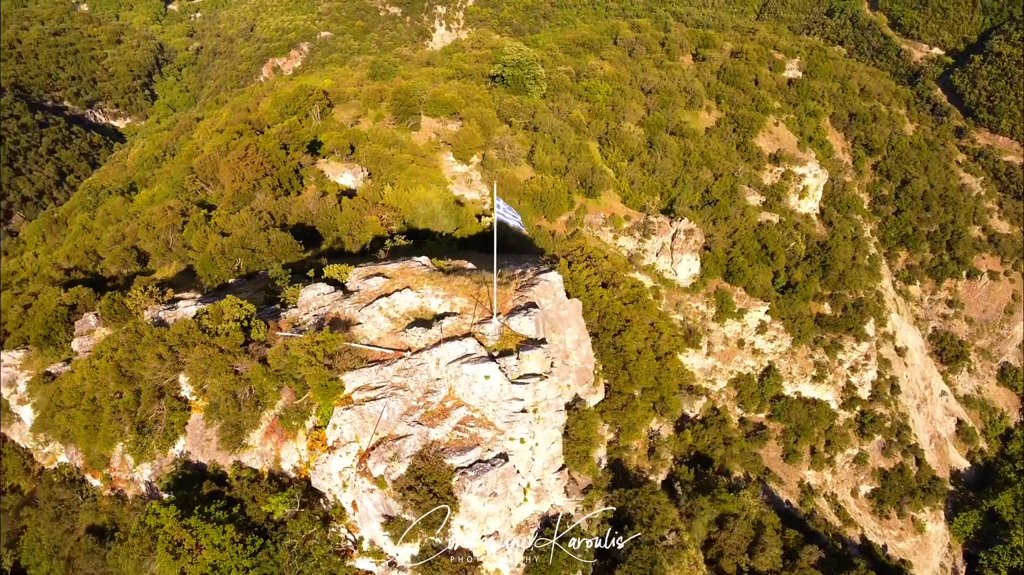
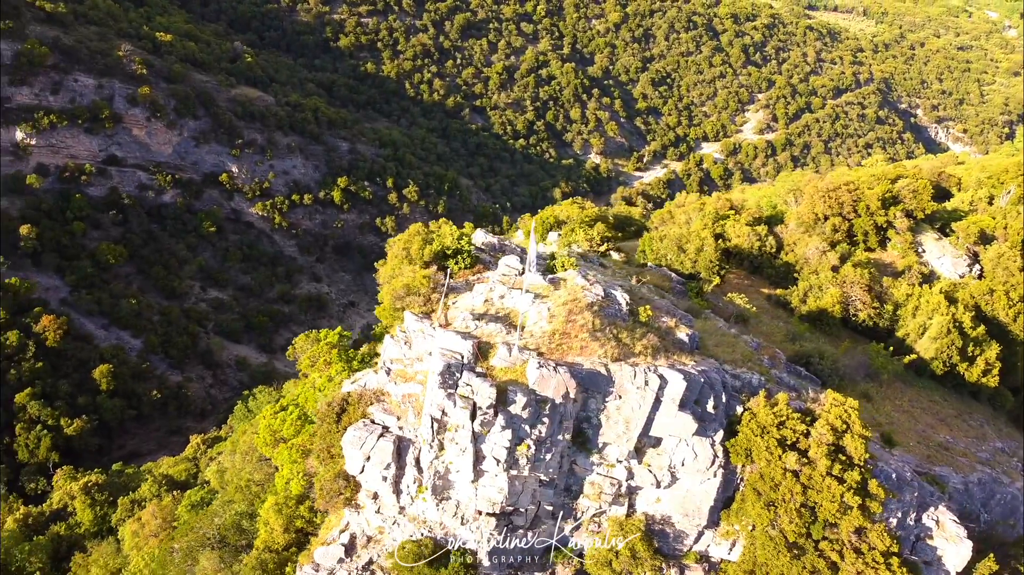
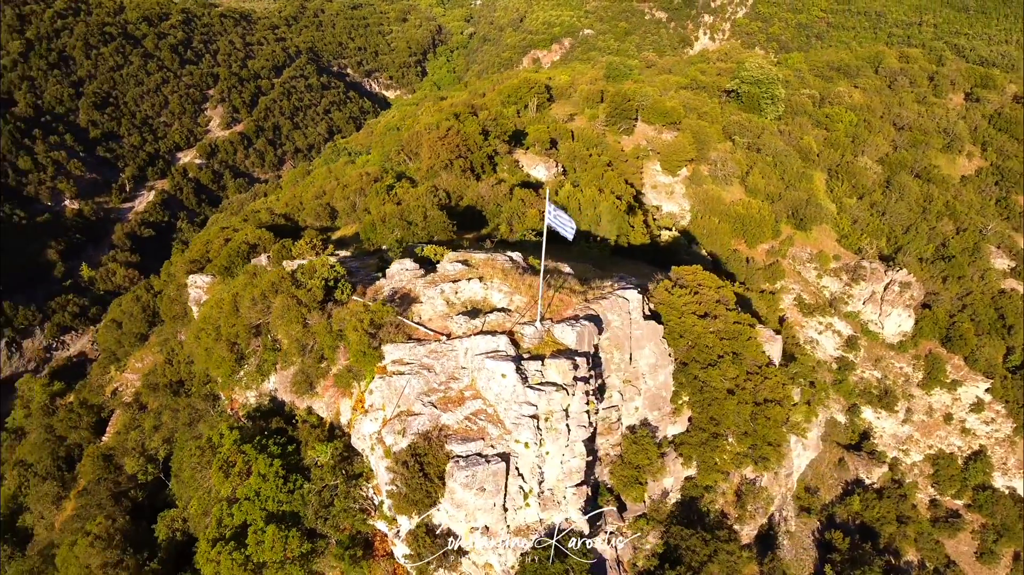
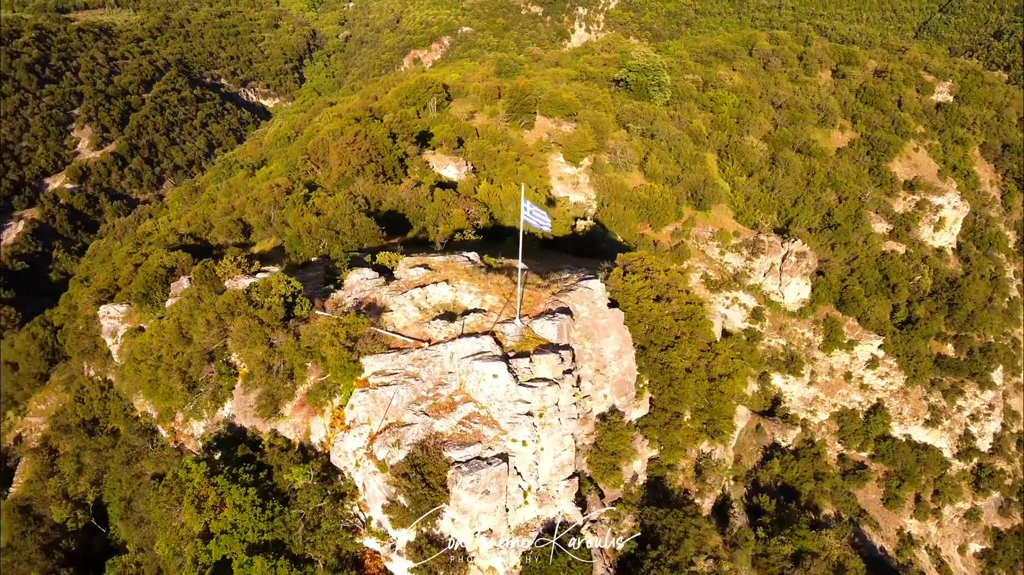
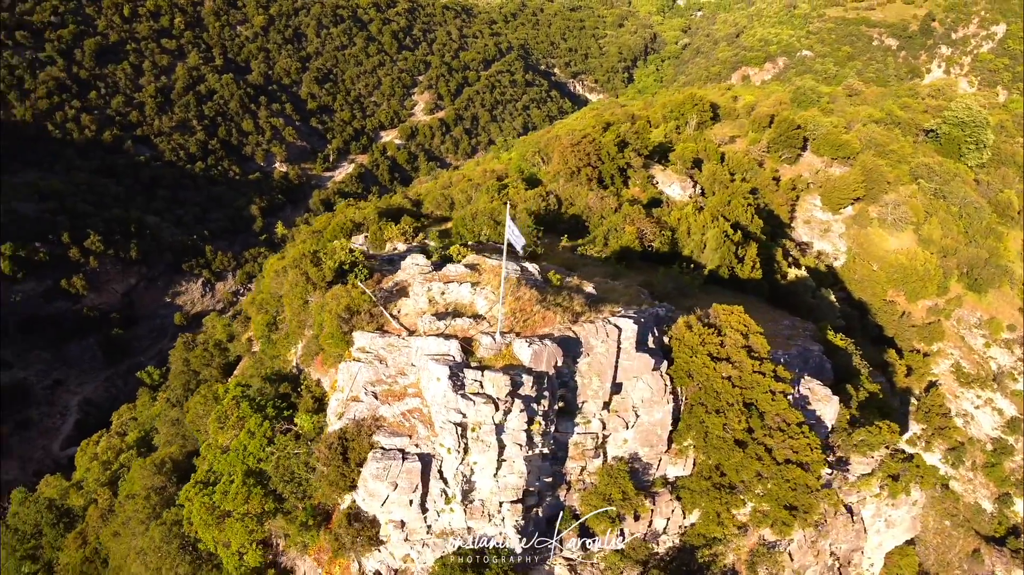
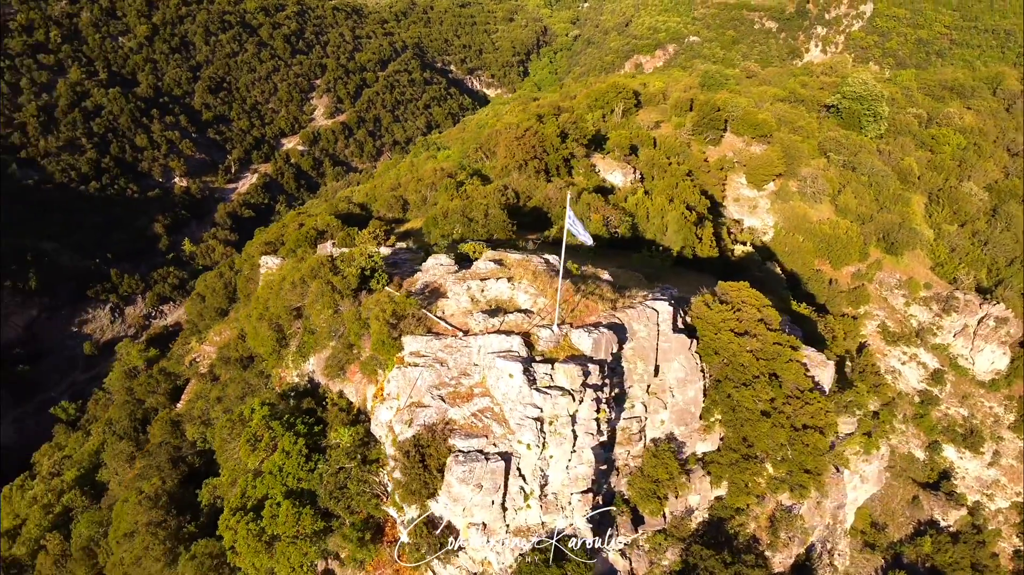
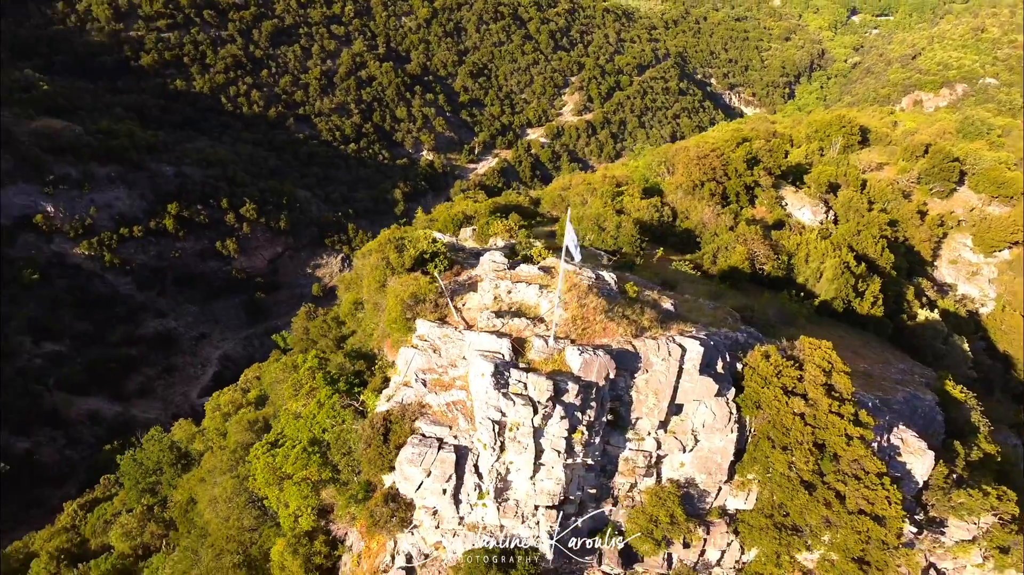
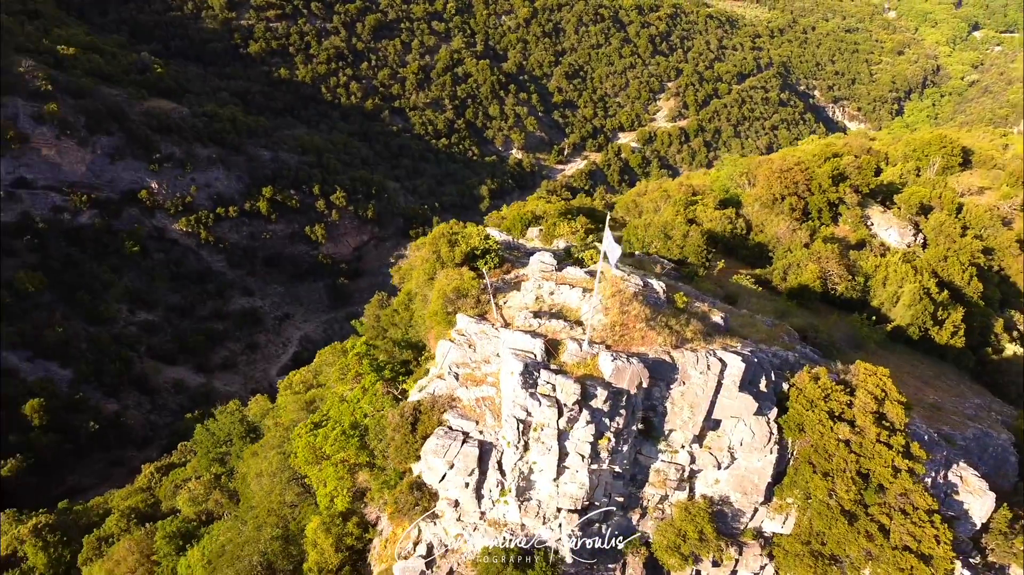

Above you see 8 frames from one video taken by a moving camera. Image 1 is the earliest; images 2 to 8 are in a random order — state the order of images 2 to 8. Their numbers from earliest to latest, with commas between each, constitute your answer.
4, 3, 6, 5, 7, 8, 2
